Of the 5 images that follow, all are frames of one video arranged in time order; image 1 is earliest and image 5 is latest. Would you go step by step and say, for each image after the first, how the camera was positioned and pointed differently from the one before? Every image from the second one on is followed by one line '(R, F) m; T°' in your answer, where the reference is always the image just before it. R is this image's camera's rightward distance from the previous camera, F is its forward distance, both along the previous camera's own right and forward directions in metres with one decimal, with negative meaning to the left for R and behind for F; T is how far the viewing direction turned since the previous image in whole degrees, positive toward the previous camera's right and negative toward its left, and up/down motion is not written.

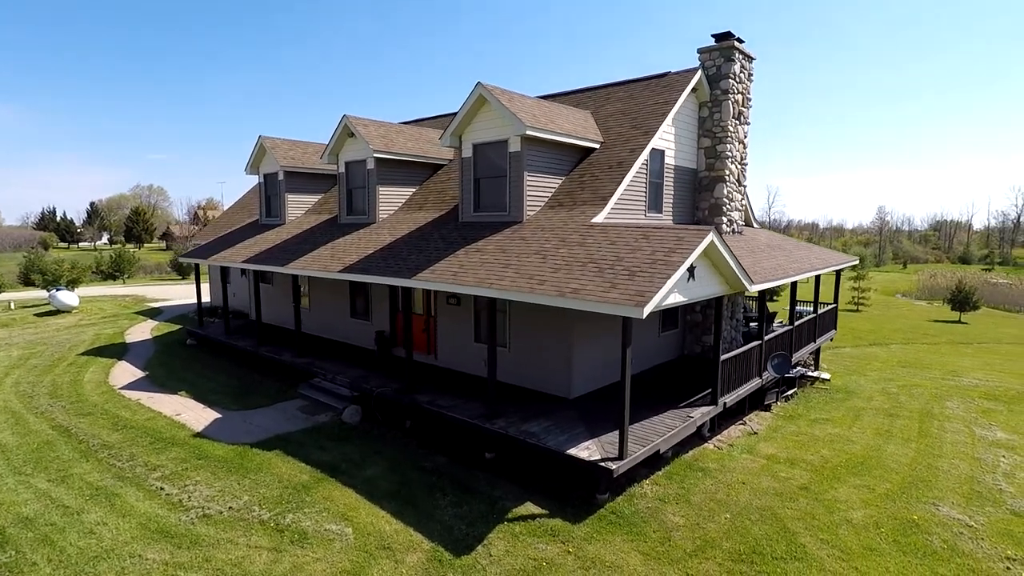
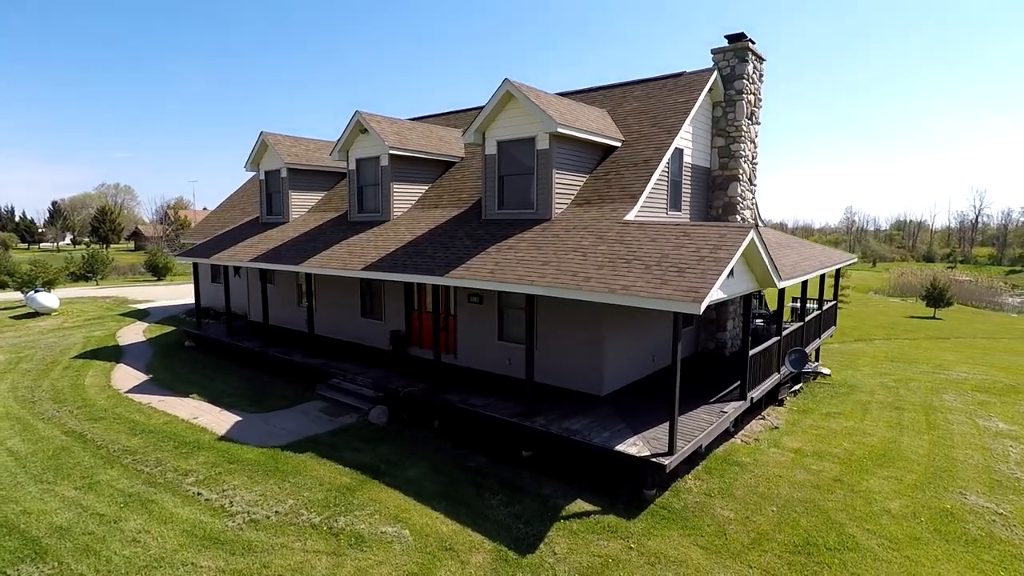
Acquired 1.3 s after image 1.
(-0.9, +0.1) m; +2°
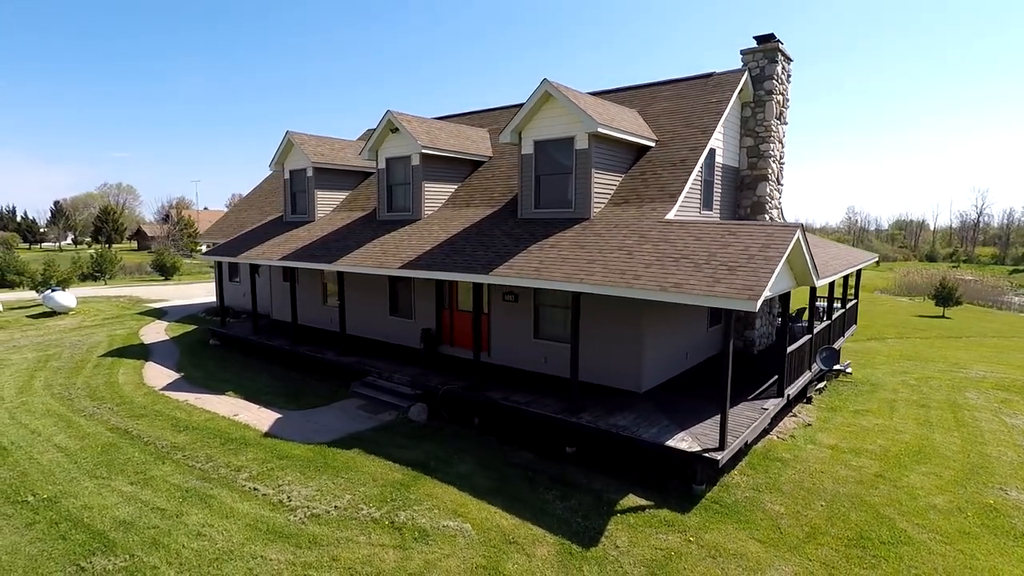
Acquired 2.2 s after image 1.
(-0.6, -0.1) m; 0°
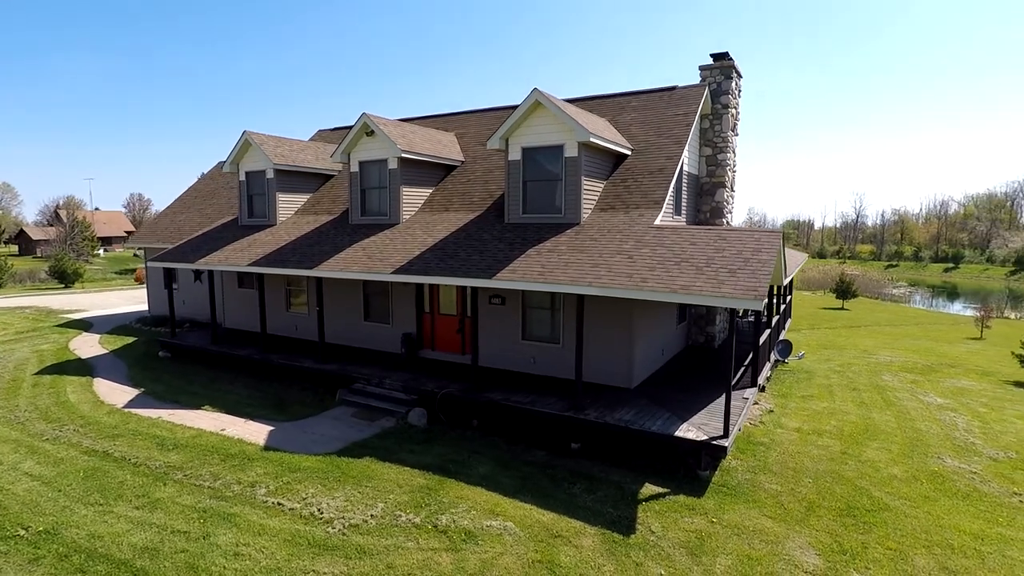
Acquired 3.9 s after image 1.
(-1.2, -0.1) m; +8°
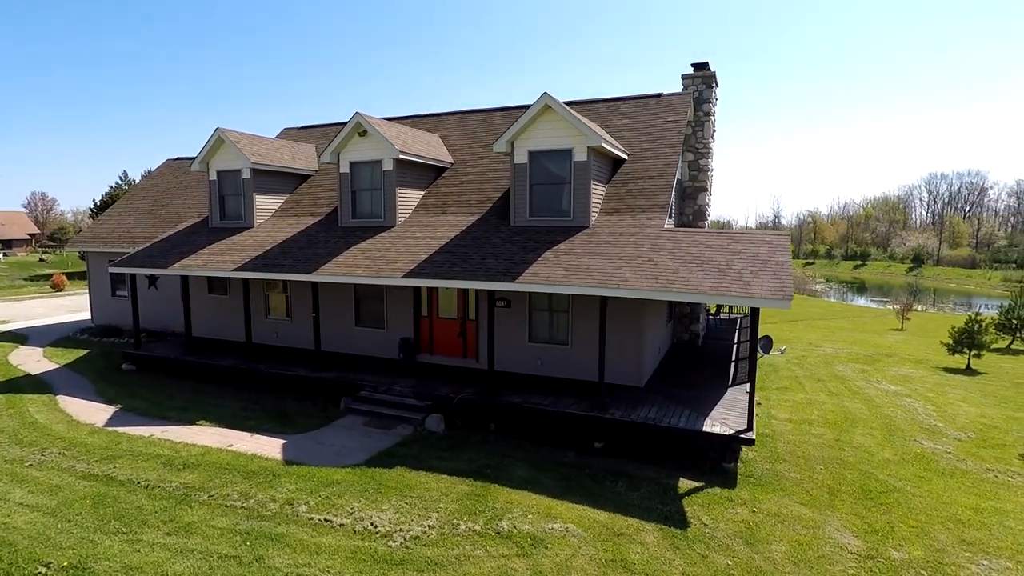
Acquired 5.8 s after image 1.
(-1.3, 0.0) m; +6°
